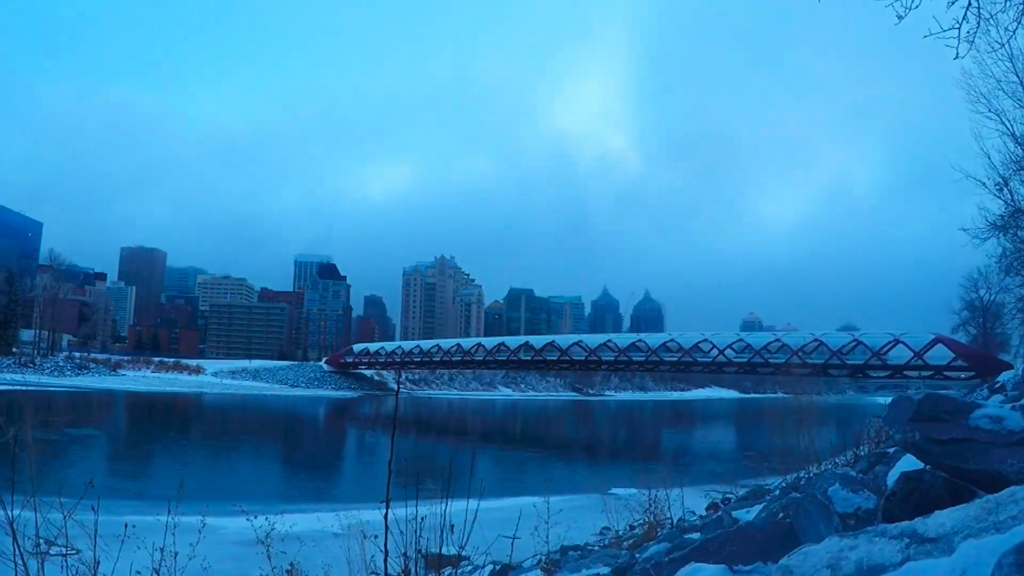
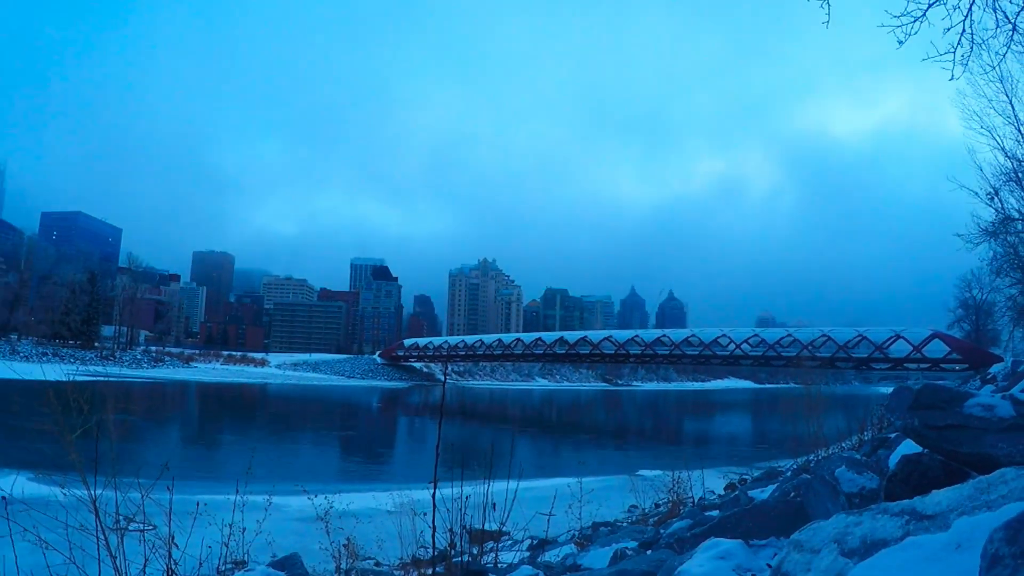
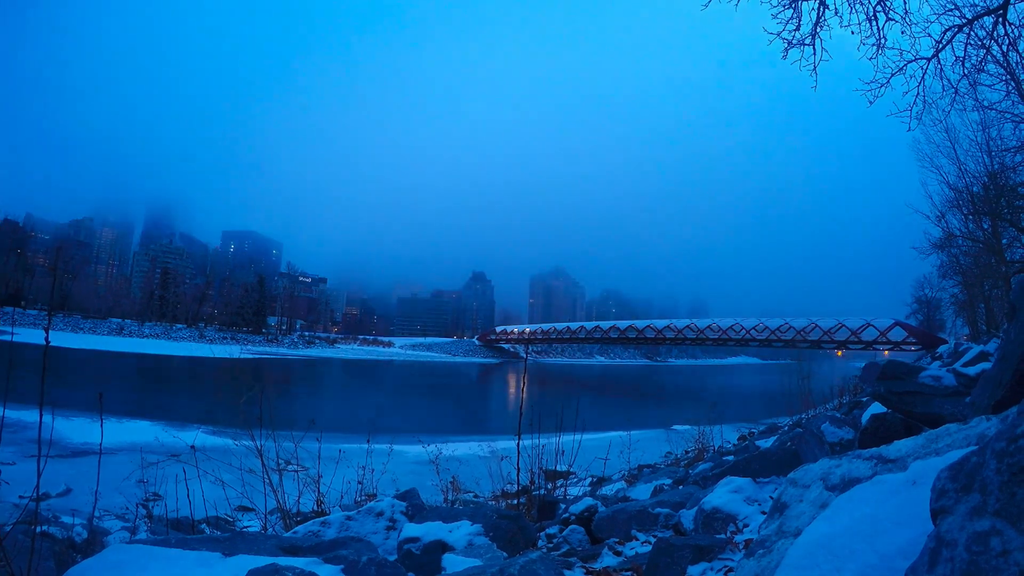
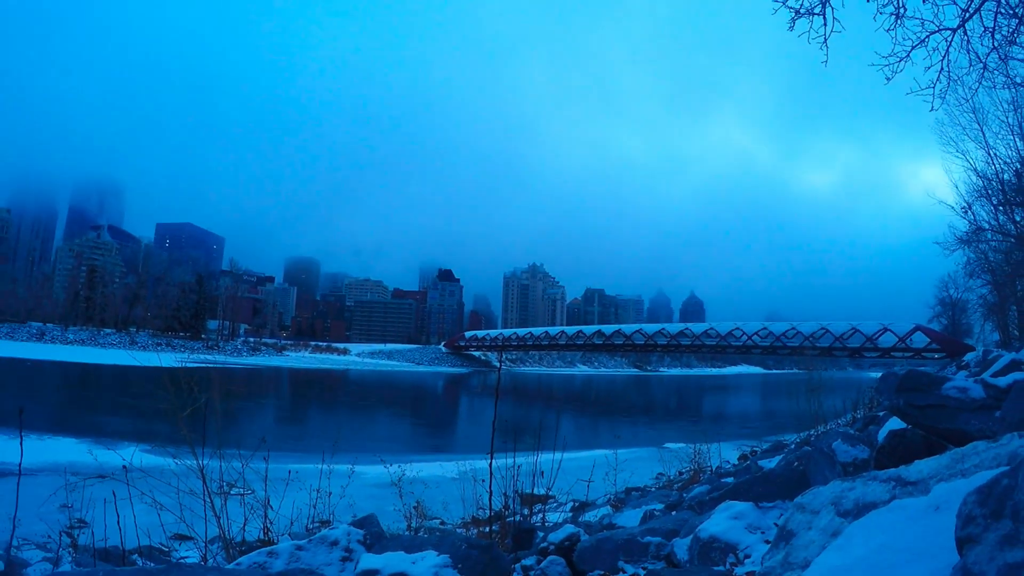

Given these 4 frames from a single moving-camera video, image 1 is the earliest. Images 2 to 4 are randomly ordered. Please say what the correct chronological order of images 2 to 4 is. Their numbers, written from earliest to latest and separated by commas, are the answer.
2, 4, 3
